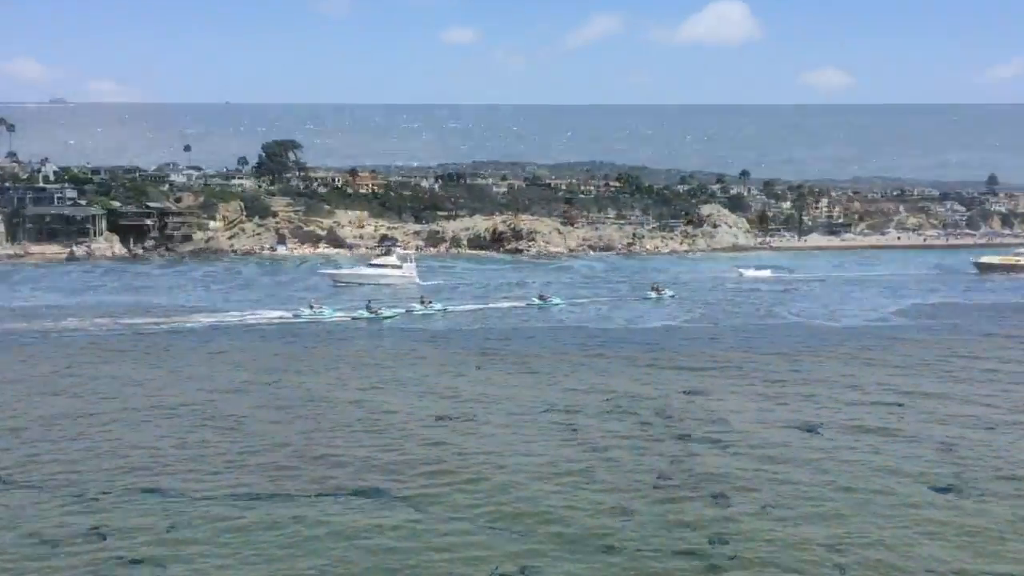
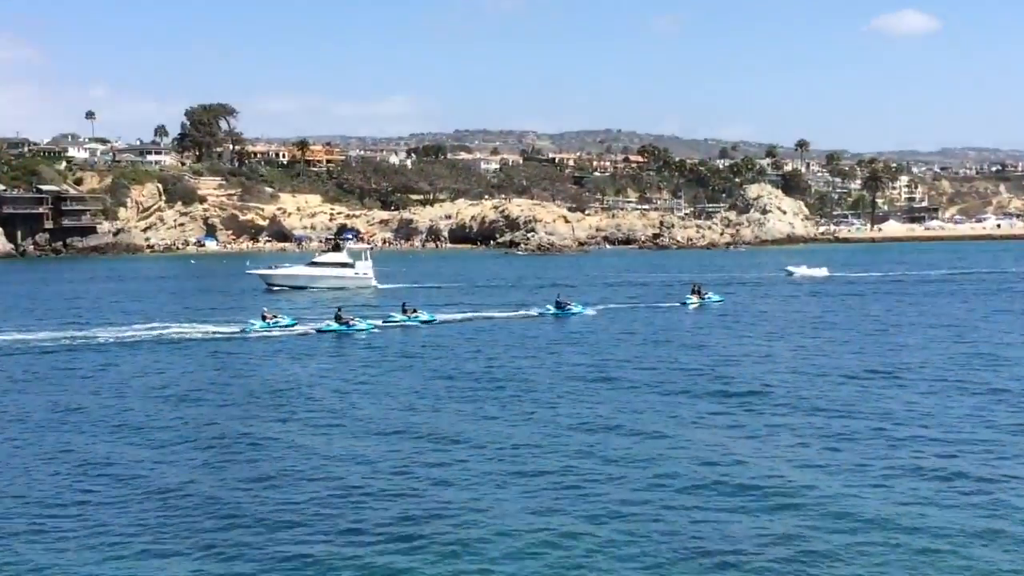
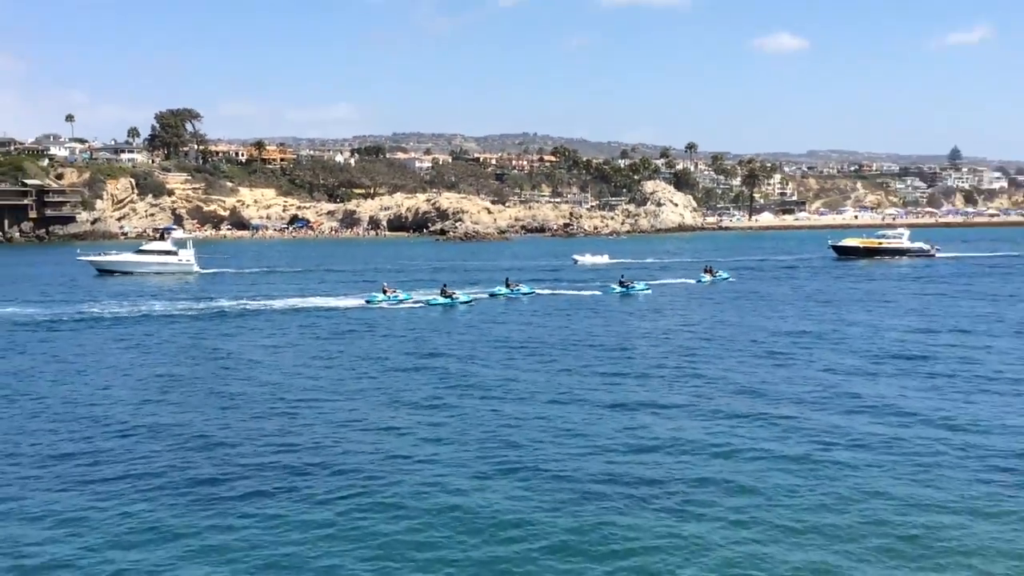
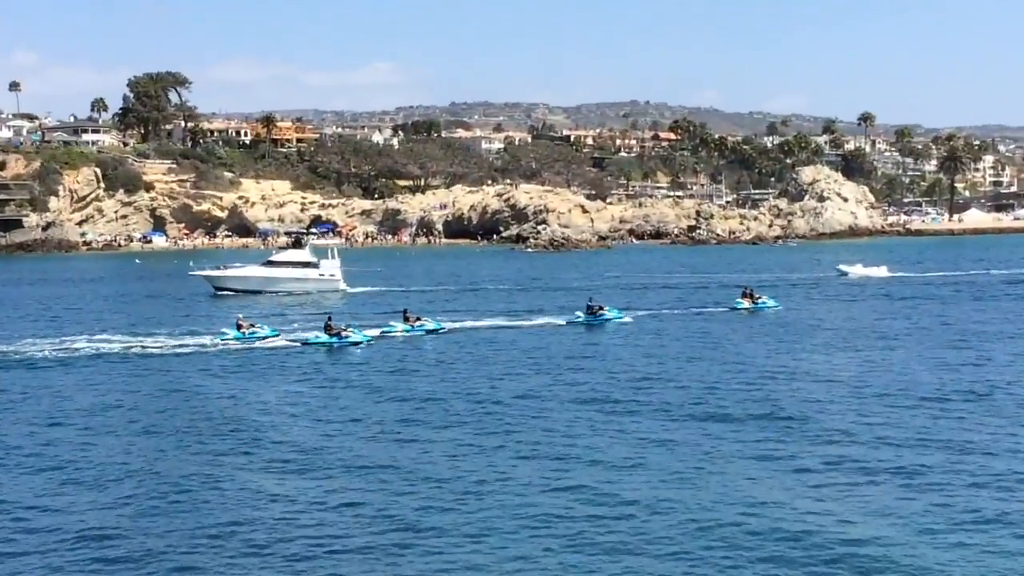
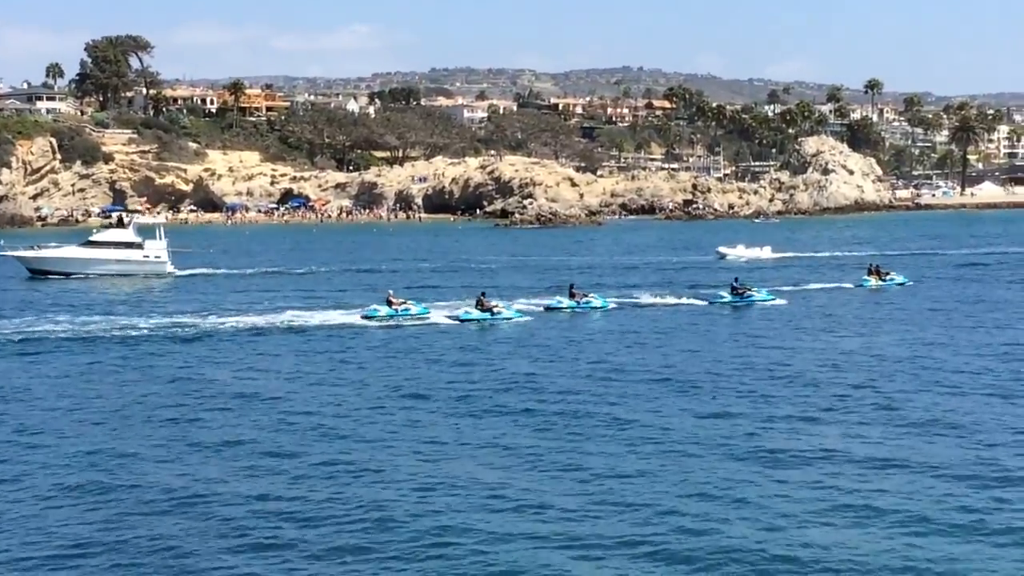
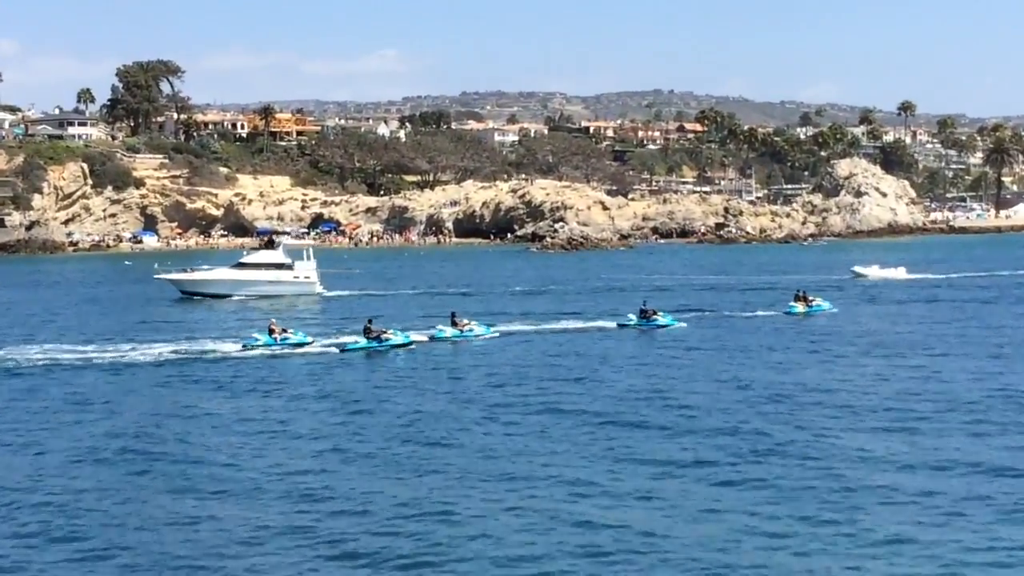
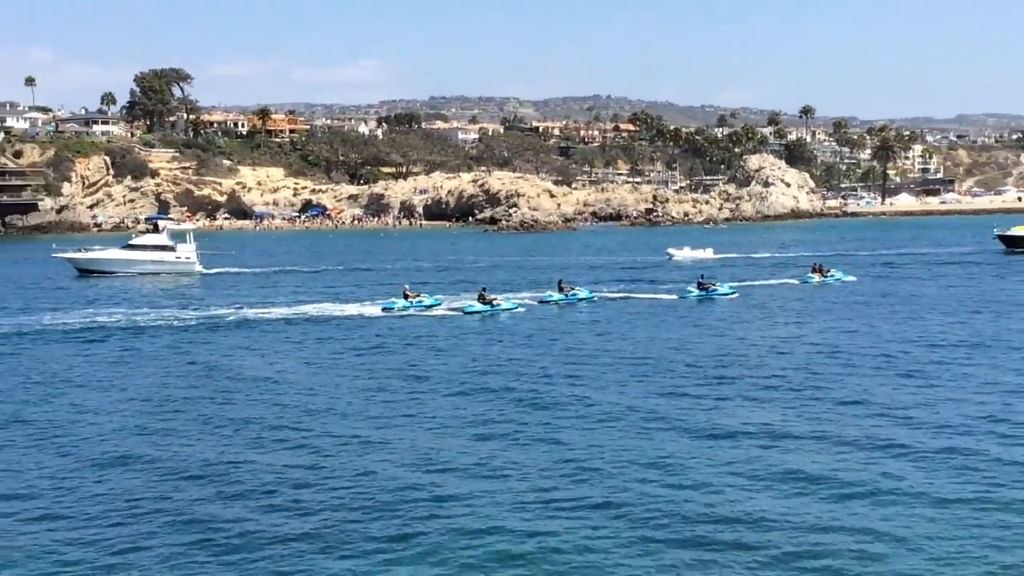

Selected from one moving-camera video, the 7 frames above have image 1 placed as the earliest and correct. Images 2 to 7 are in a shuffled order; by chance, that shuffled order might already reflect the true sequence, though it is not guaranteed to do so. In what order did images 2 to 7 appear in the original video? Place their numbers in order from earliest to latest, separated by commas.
2, 4, 6, 5, 7, 3
